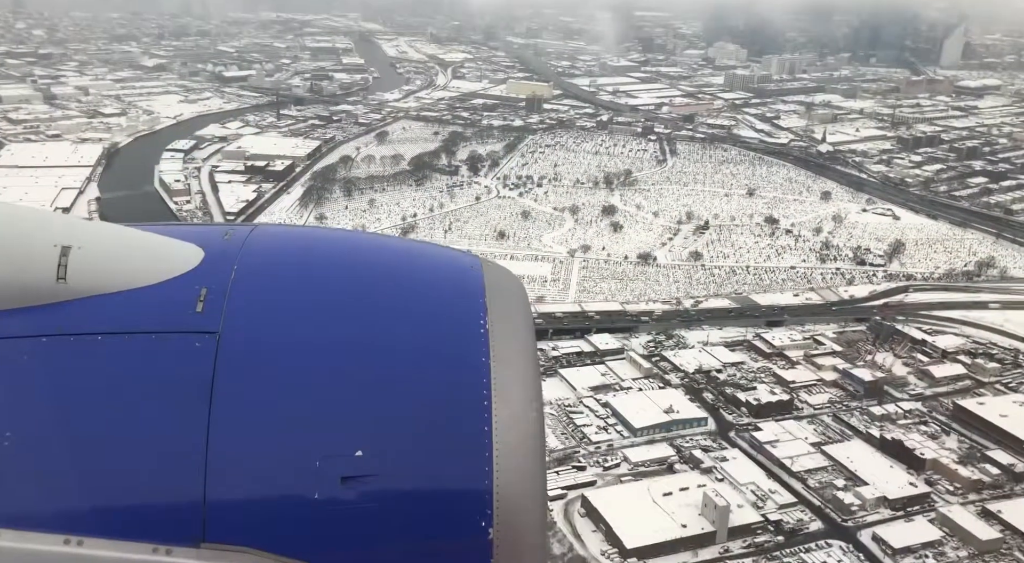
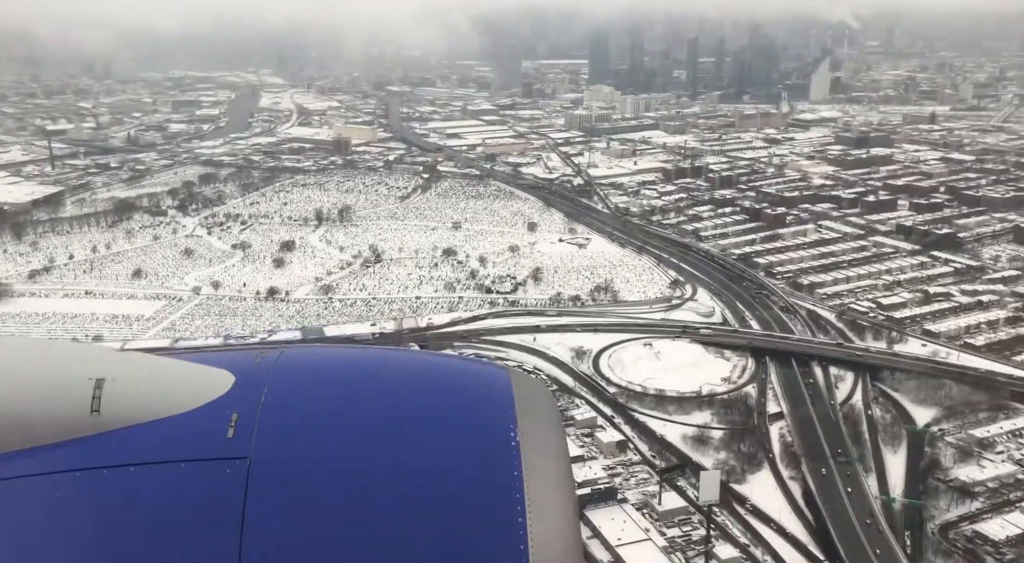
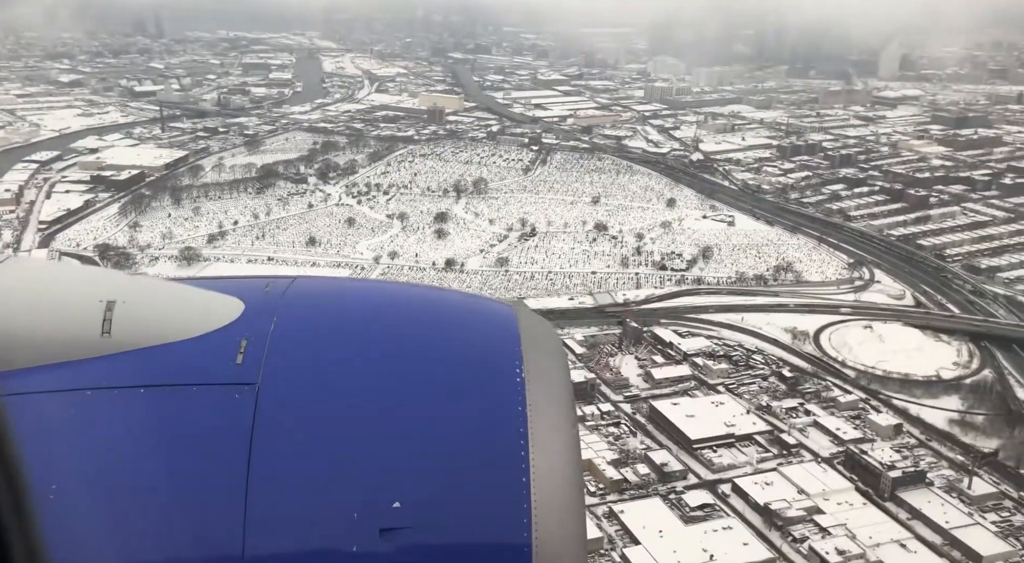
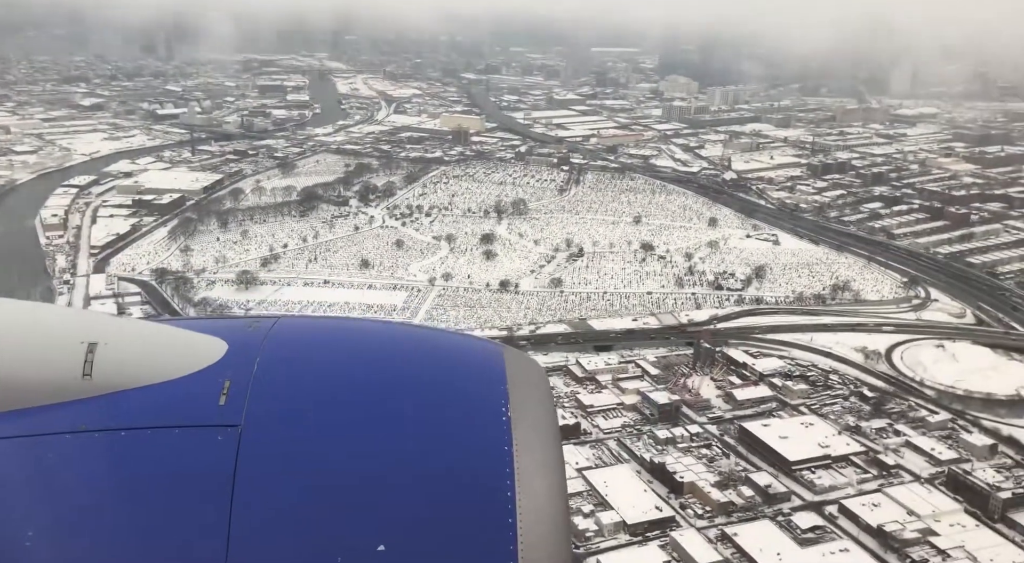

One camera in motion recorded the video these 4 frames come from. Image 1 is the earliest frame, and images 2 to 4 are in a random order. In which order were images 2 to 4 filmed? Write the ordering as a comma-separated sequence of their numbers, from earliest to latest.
4, 3, 2
